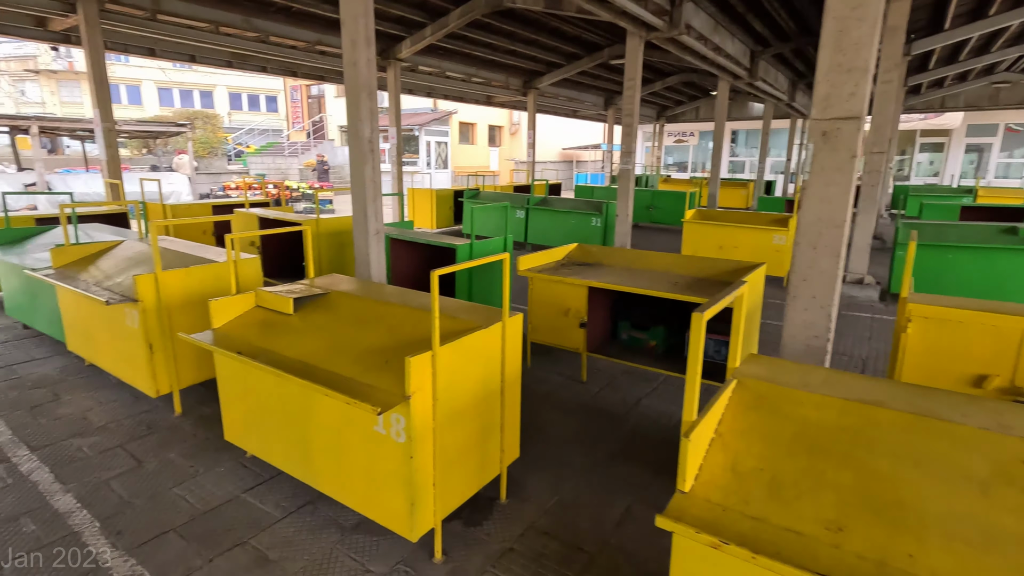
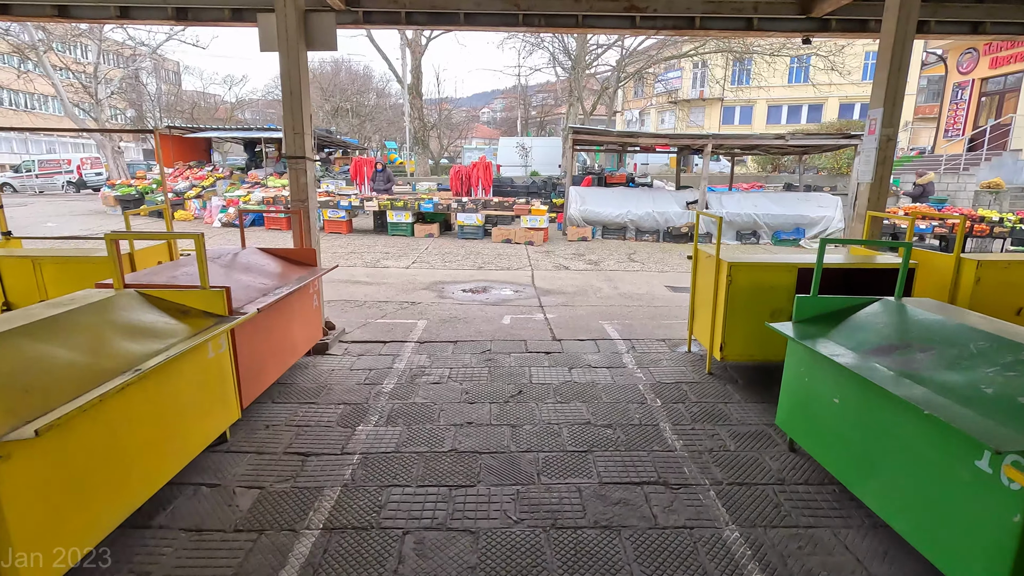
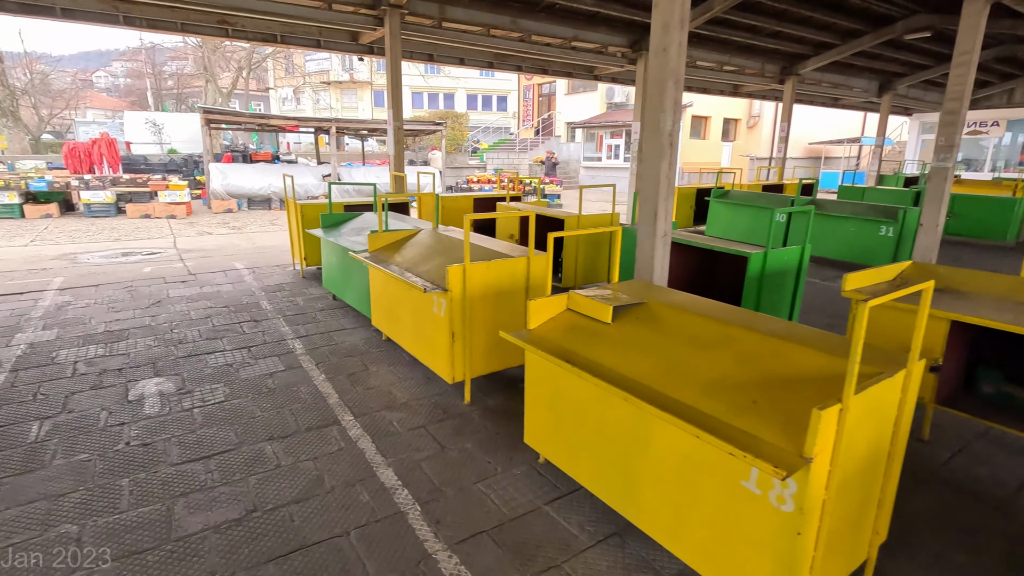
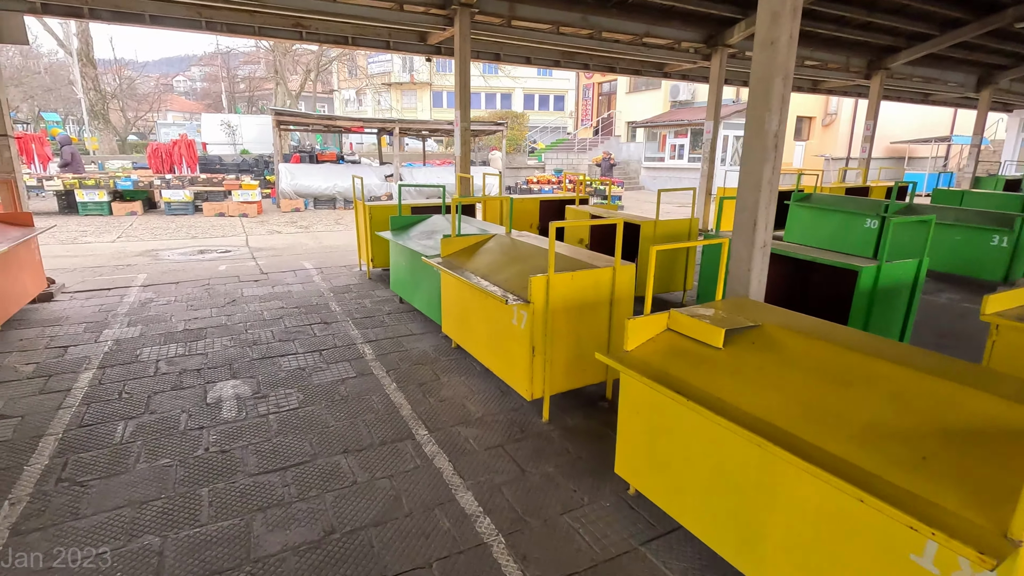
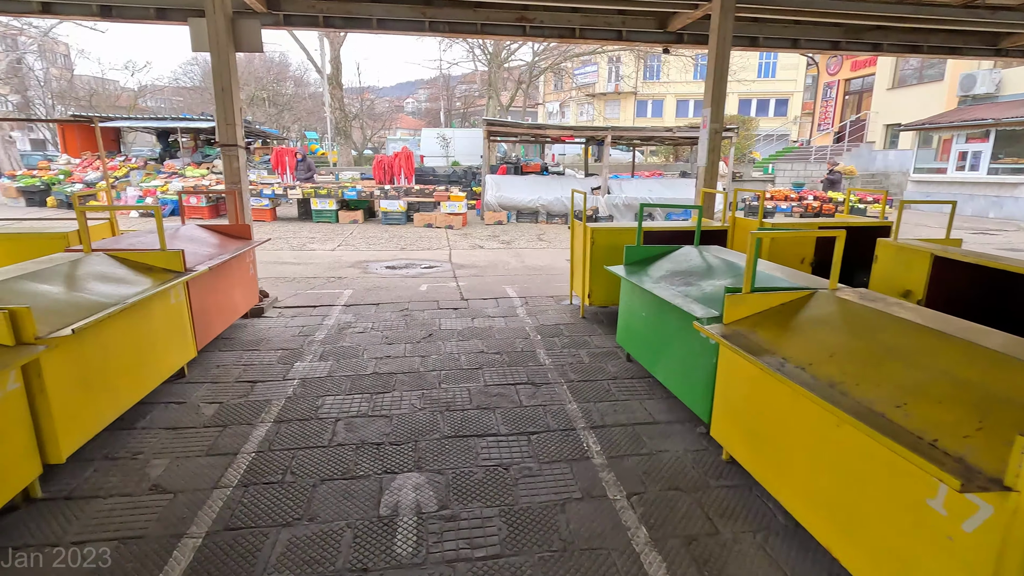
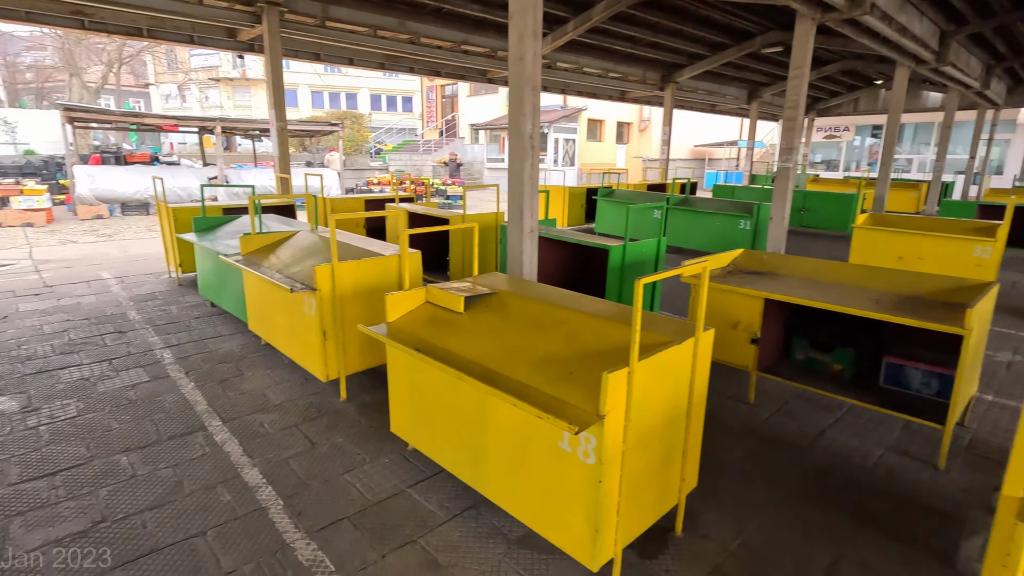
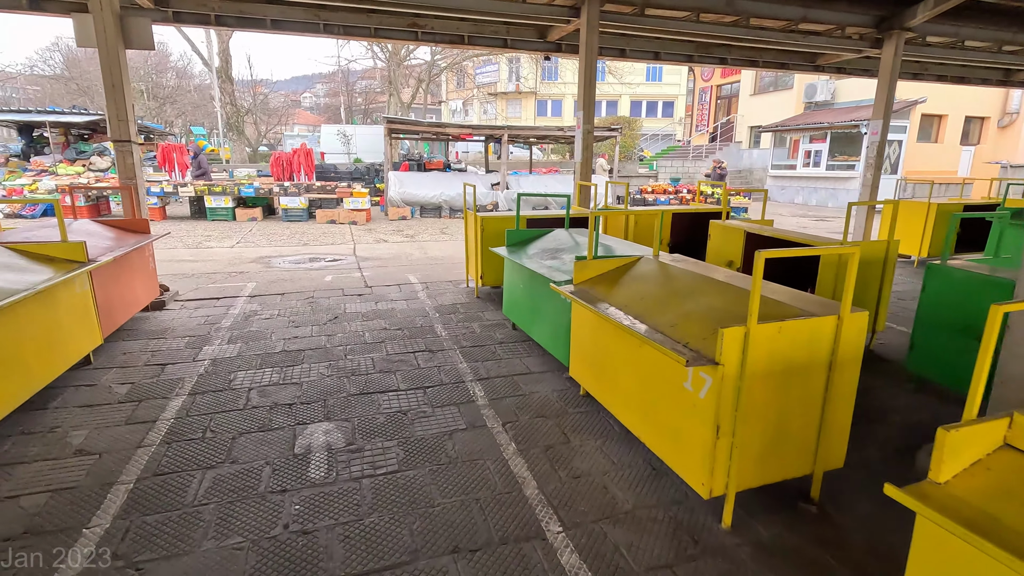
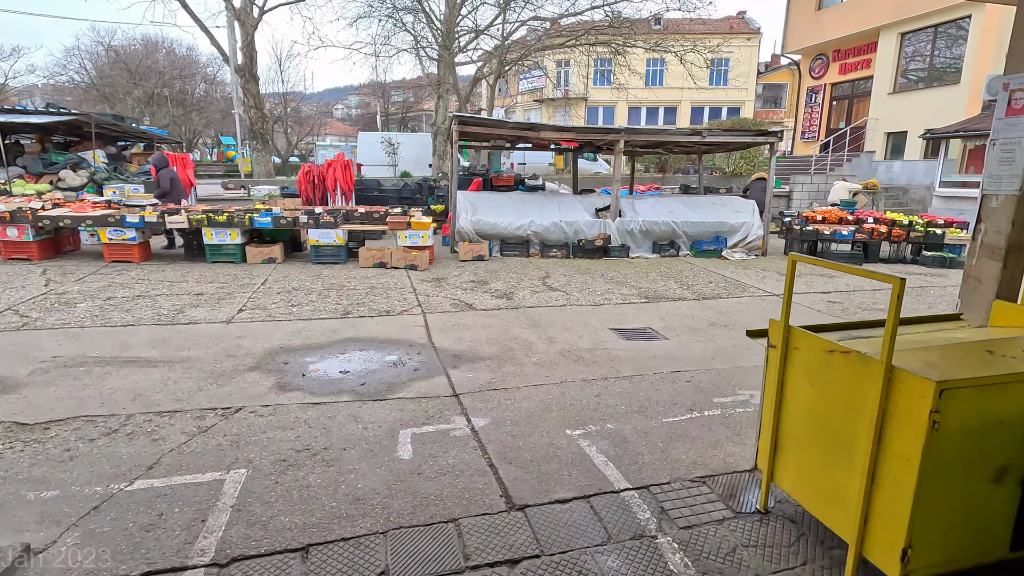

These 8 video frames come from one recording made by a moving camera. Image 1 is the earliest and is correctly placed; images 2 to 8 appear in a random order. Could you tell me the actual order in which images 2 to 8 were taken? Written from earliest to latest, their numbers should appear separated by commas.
6, 3, 4, 7, 5, 2, 8
